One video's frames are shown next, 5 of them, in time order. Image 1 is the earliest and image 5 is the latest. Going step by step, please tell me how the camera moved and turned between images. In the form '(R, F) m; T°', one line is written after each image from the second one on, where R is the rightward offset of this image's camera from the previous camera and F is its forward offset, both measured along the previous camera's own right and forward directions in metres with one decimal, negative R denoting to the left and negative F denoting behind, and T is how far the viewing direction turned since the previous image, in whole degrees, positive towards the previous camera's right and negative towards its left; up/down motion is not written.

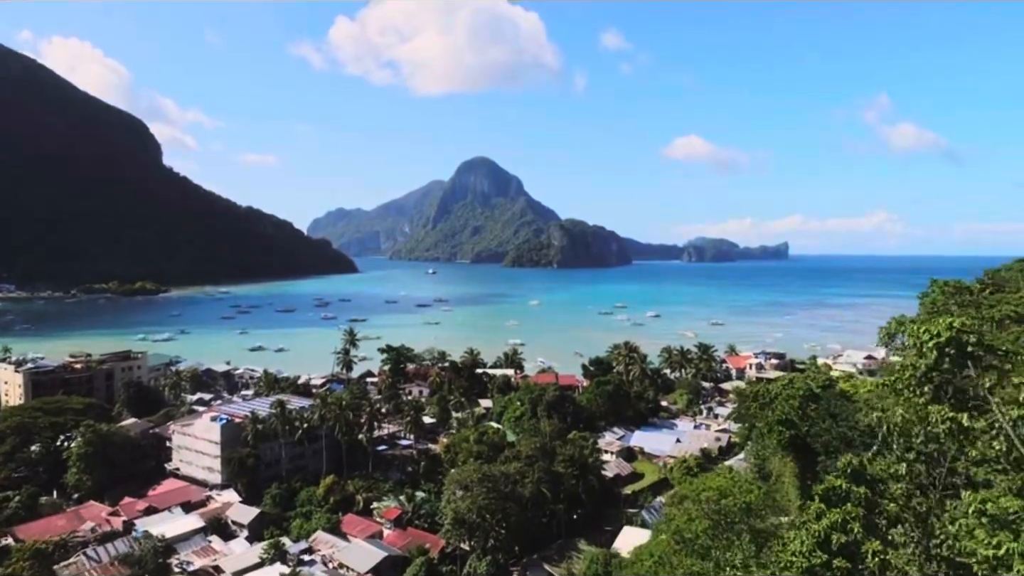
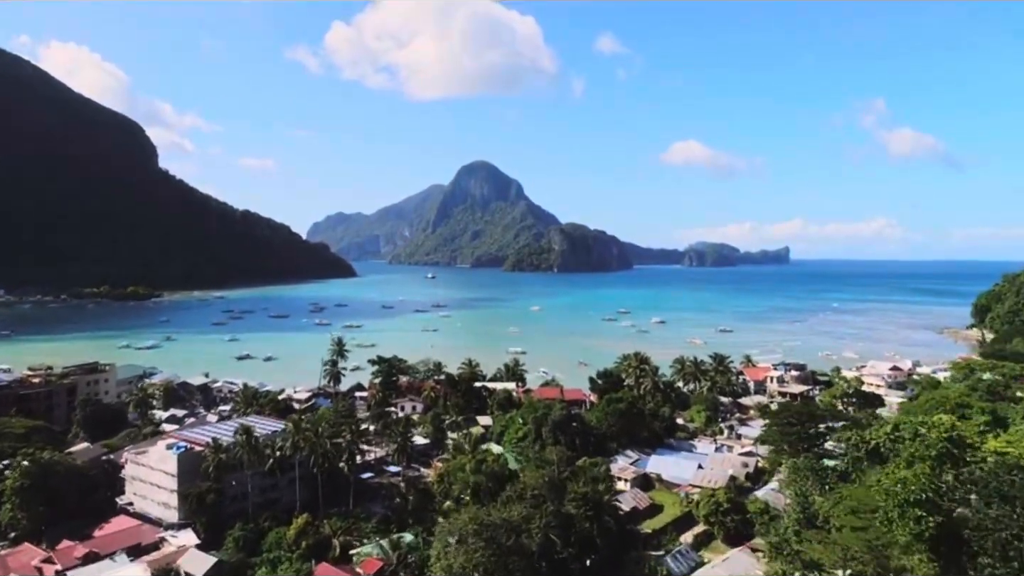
(-0.1, +3.1) m; 0°
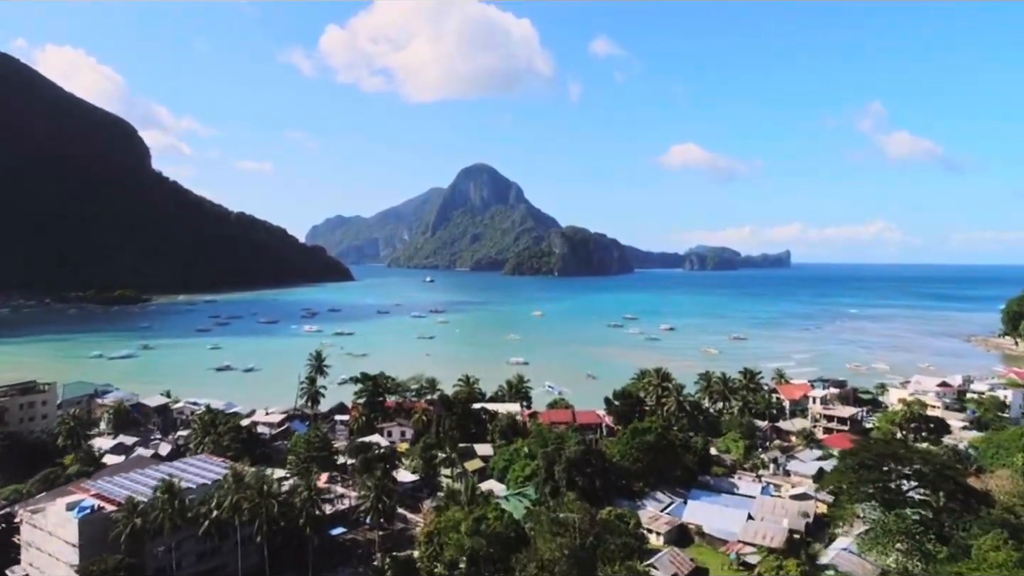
(-0.2, +4.9) m; 0°
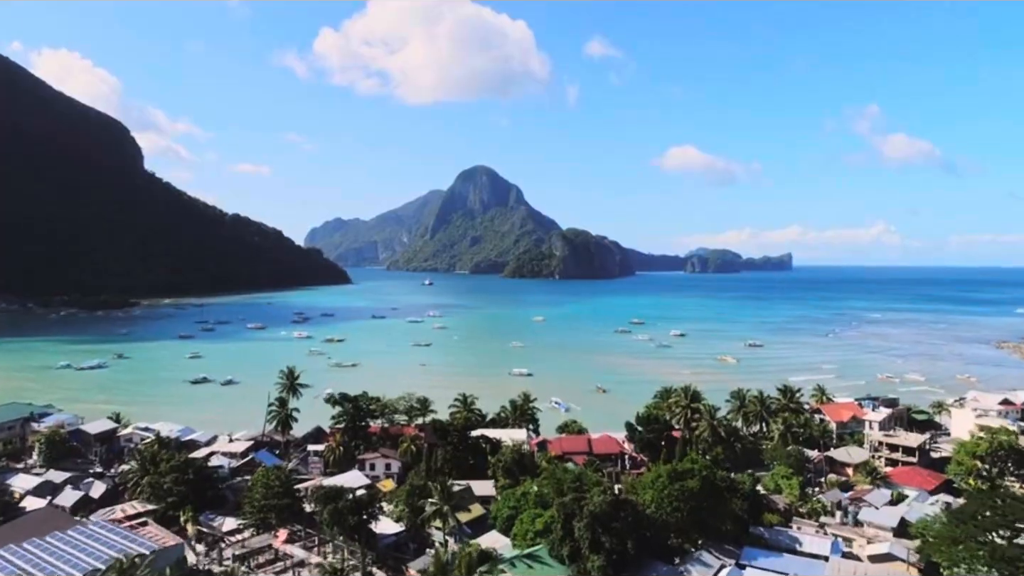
(-0.2, +4.9) m; 0°
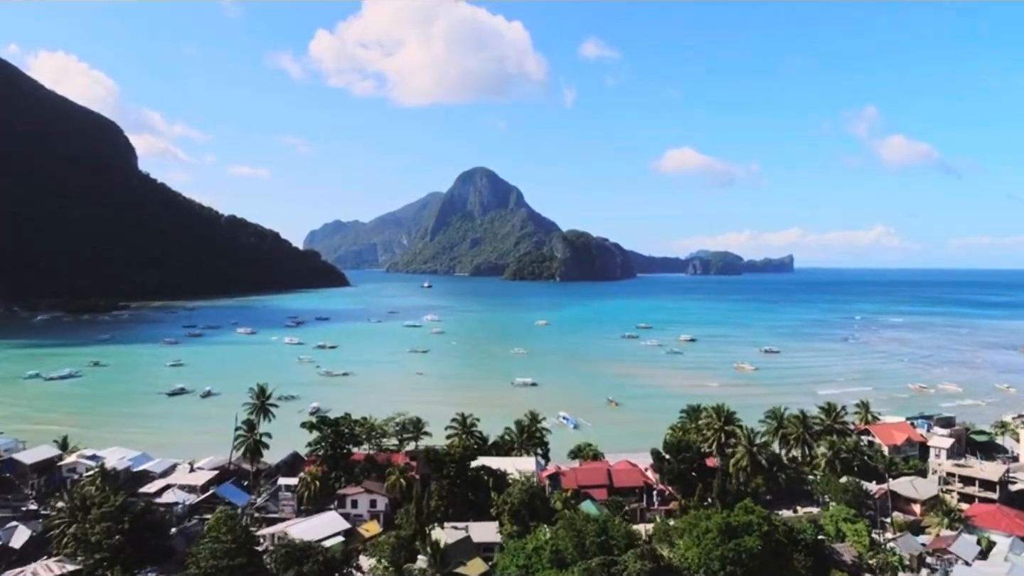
(-0.3, +4.0) m; 0°
